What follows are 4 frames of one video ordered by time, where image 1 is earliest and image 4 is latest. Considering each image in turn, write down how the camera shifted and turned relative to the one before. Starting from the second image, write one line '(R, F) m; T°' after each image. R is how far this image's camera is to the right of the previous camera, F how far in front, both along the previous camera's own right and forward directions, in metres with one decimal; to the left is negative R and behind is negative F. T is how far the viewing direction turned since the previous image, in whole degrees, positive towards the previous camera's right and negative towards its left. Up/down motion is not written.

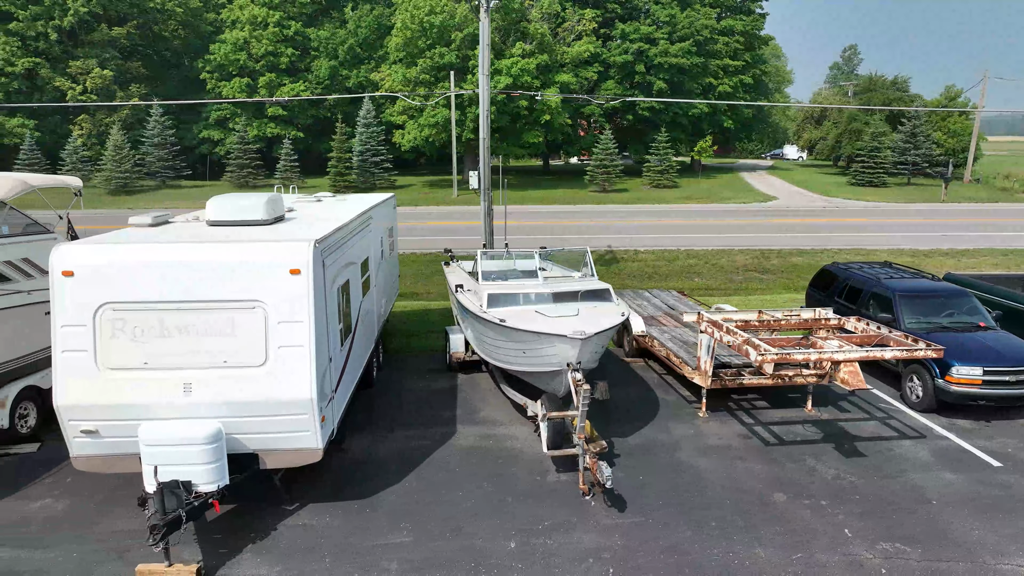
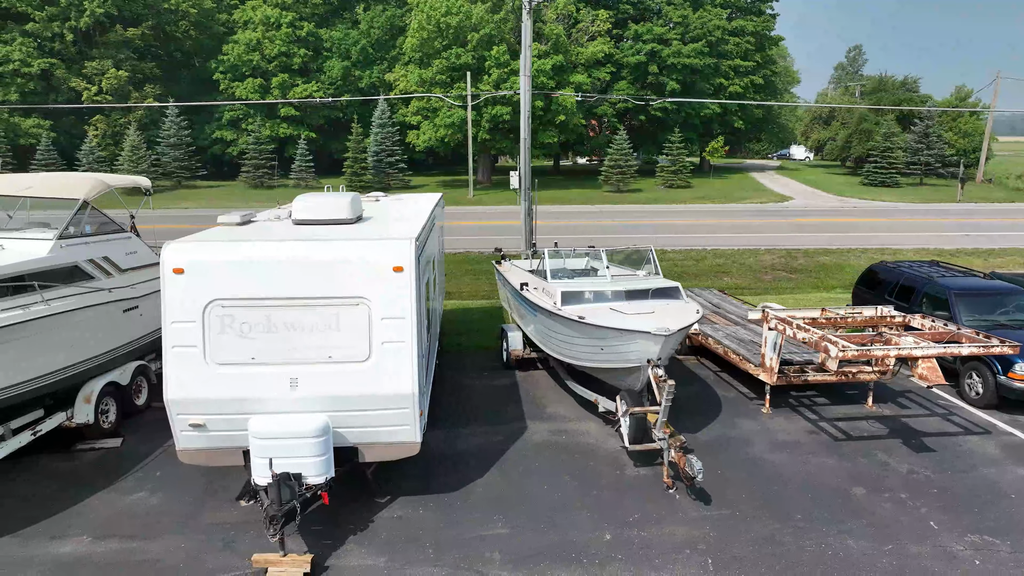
(-0.9, -0.1) m; 0°
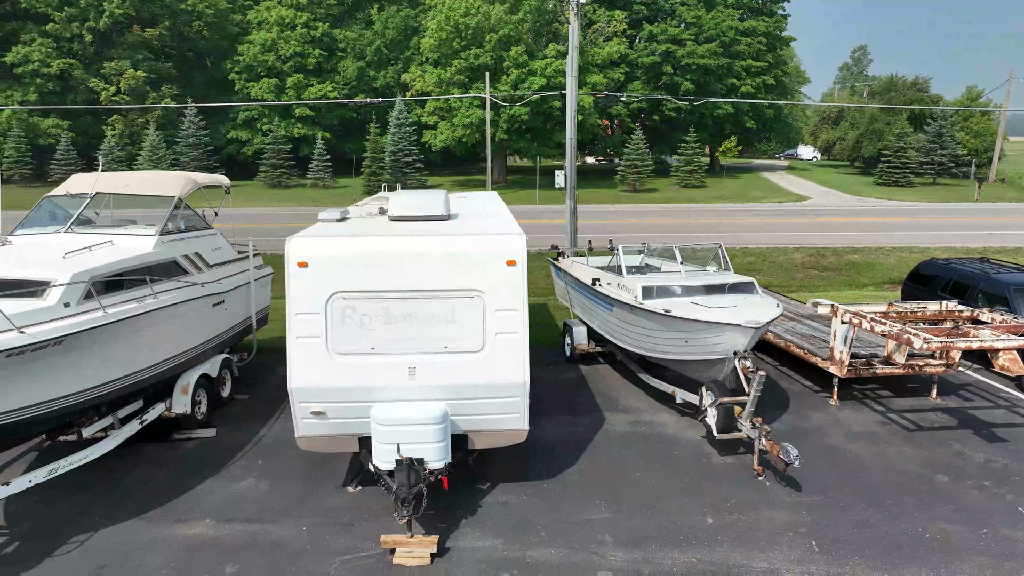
(-1.0, -0.2) m; 0°
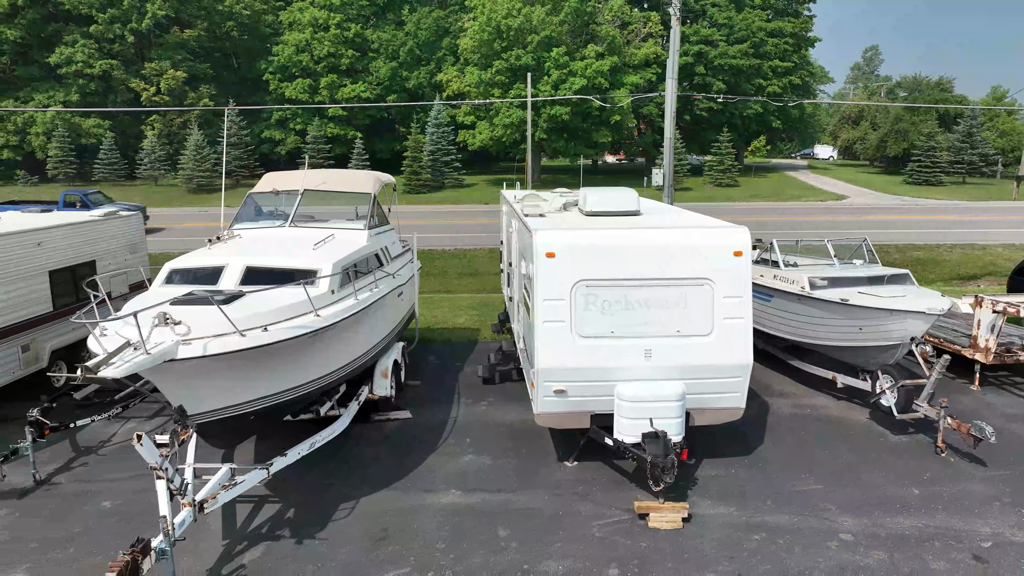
(-2.3, -0.5) m; 0°
